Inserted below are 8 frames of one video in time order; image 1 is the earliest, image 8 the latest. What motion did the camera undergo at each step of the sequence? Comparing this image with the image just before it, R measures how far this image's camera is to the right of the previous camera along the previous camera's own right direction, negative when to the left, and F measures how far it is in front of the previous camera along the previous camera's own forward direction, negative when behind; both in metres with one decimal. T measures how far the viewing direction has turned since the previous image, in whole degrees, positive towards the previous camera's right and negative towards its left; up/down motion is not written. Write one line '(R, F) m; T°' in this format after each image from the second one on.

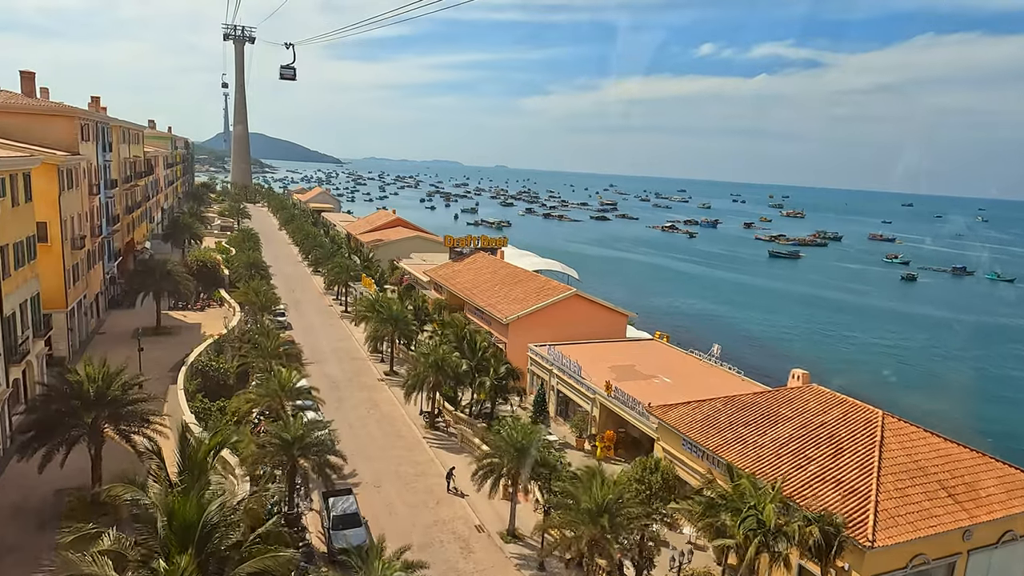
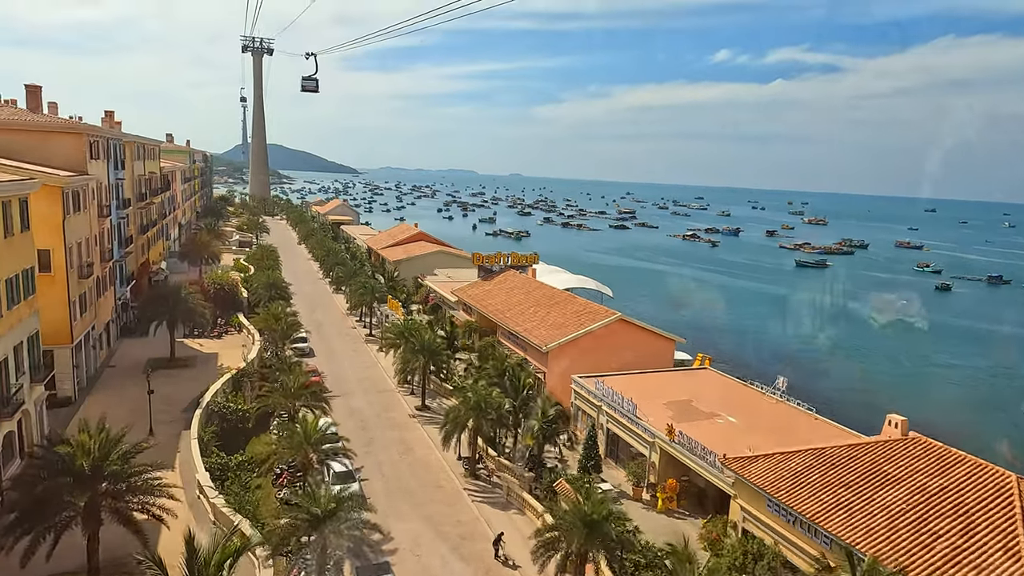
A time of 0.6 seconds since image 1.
(-1.6, +3.6) m; -1°
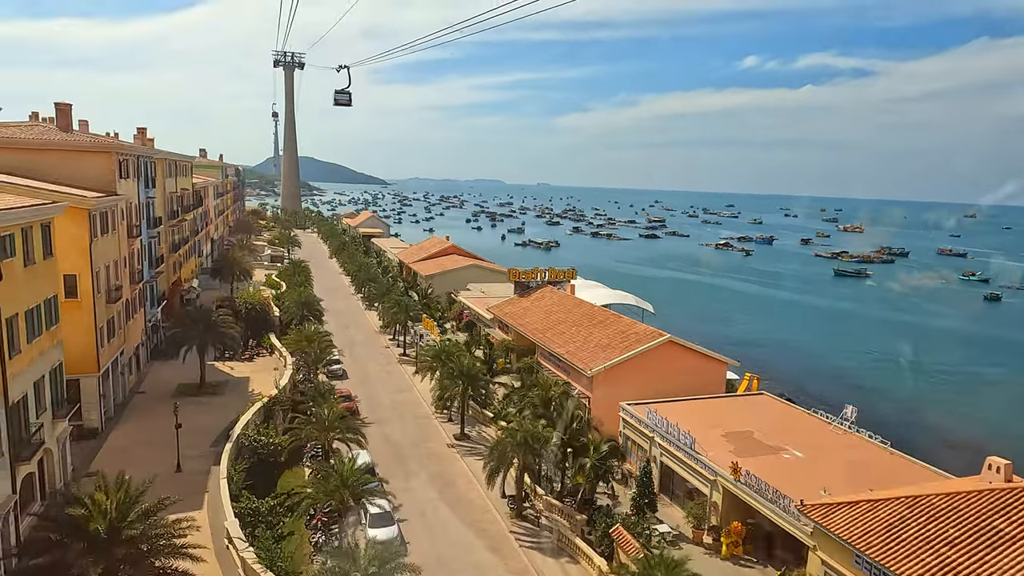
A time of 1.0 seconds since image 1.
(-0.9, +2.2) m; -2°
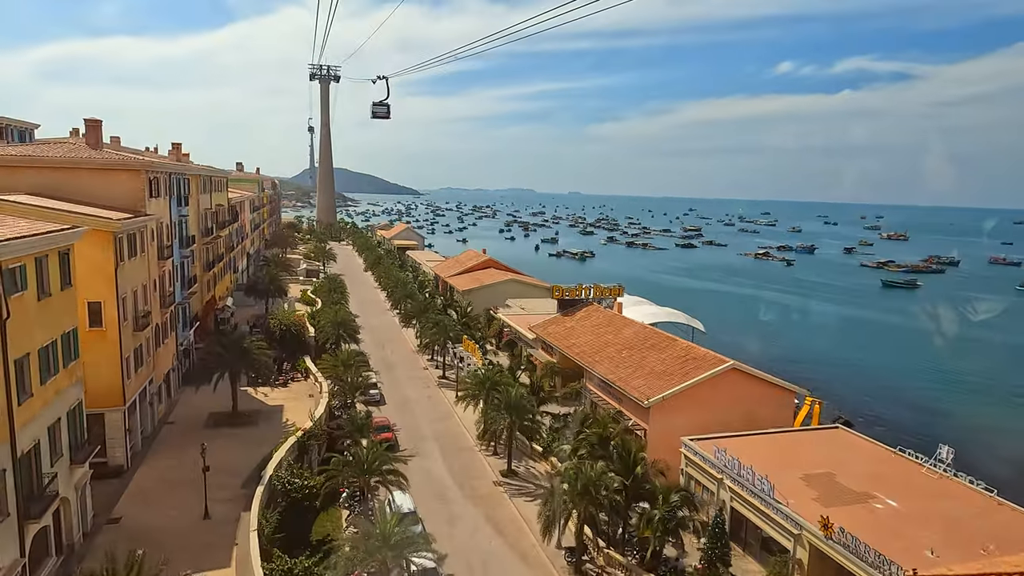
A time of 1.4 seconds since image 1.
(-1.0, +2.8) m; -3°
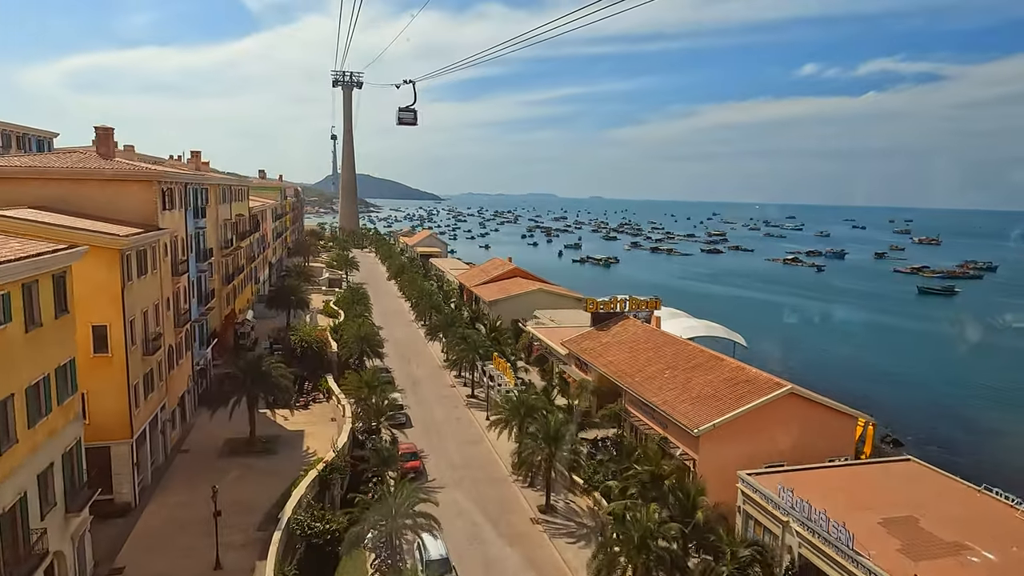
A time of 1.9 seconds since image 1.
(-0.8, +2.8) m; -2°
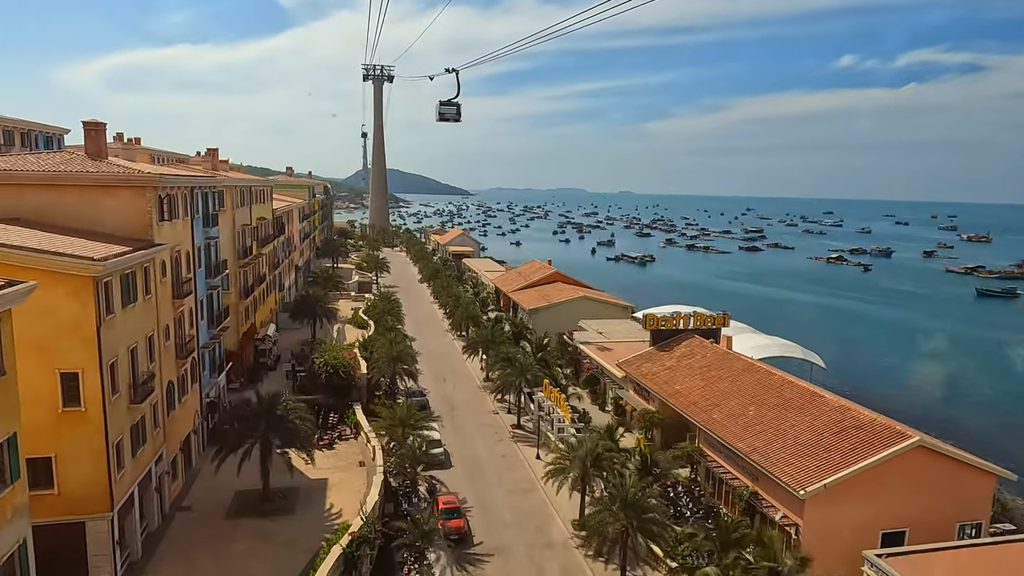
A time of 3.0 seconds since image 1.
(-1.6, +5.9) m; -2°
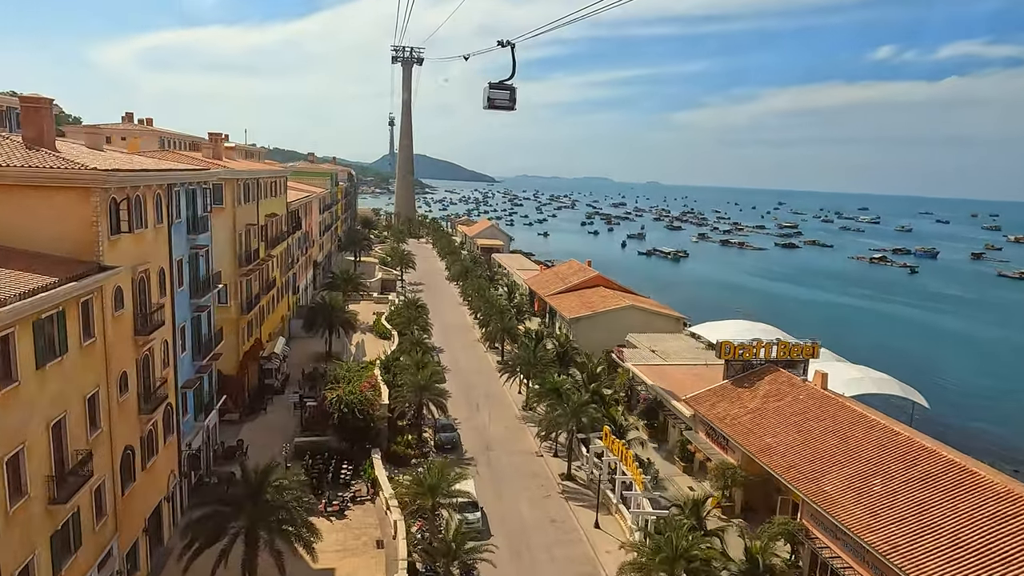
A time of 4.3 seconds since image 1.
(-1.7, +7.4) m; -2°
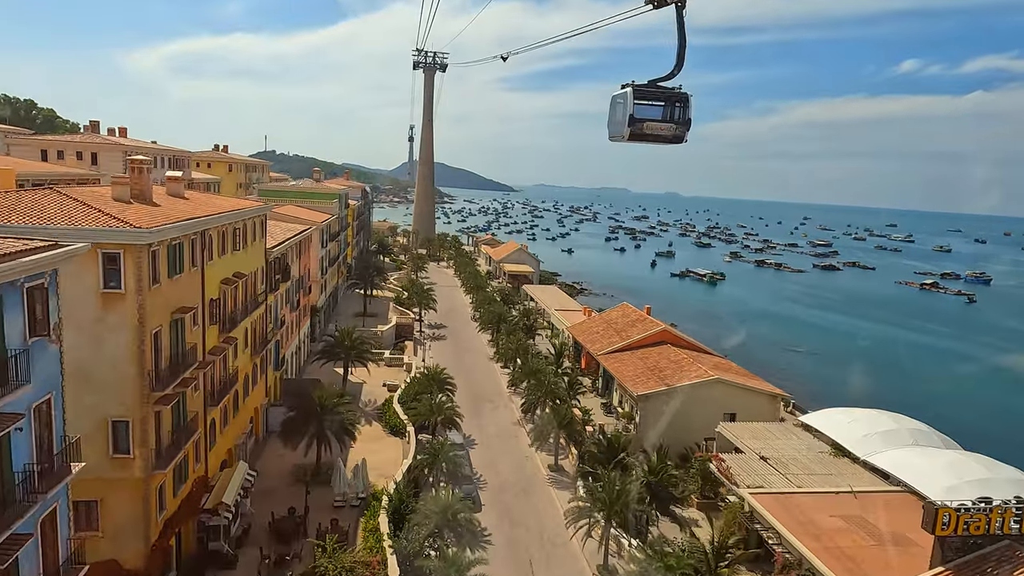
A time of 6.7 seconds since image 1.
(-2.8, +14.8) m; -1°
